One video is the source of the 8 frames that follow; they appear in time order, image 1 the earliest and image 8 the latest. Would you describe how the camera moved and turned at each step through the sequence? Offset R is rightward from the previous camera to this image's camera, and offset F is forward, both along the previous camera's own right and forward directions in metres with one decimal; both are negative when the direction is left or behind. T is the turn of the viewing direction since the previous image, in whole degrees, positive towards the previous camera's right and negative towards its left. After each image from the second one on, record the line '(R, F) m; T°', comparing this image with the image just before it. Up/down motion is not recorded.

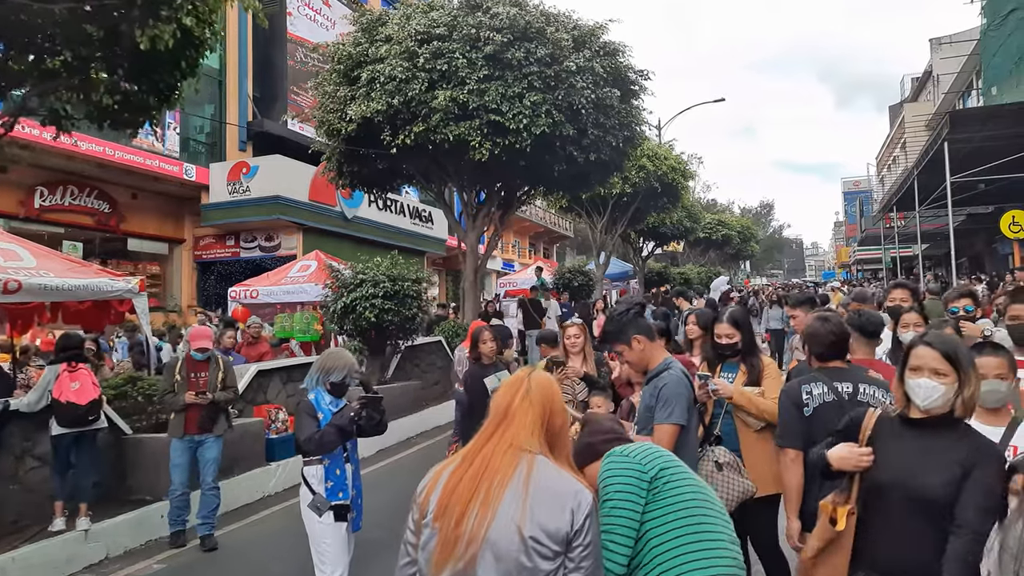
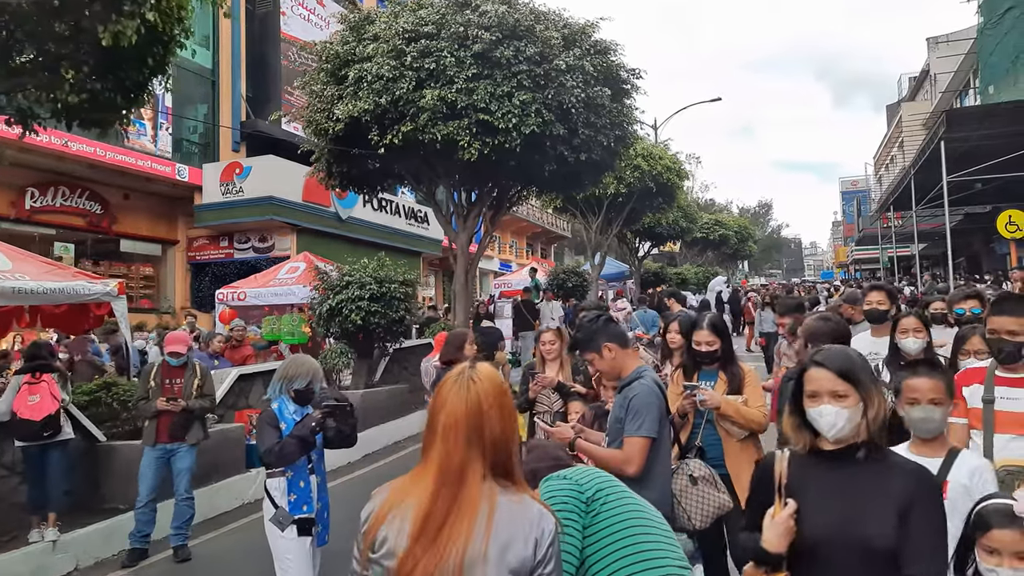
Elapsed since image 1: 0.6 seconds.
(+0.2, +0.2) m; 0°
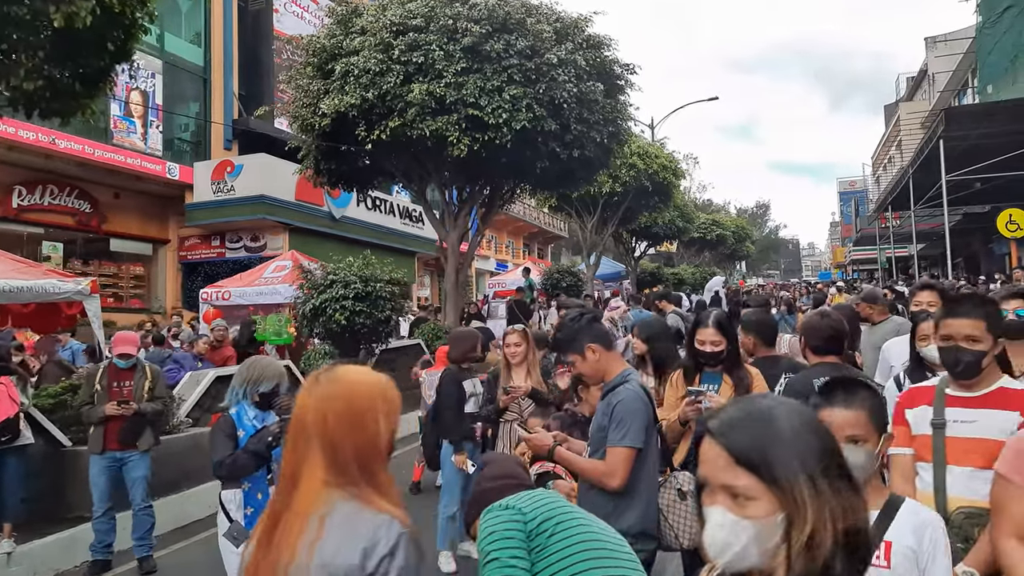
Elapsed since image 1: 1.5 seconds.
(+0.1, +0.3) m; 0°
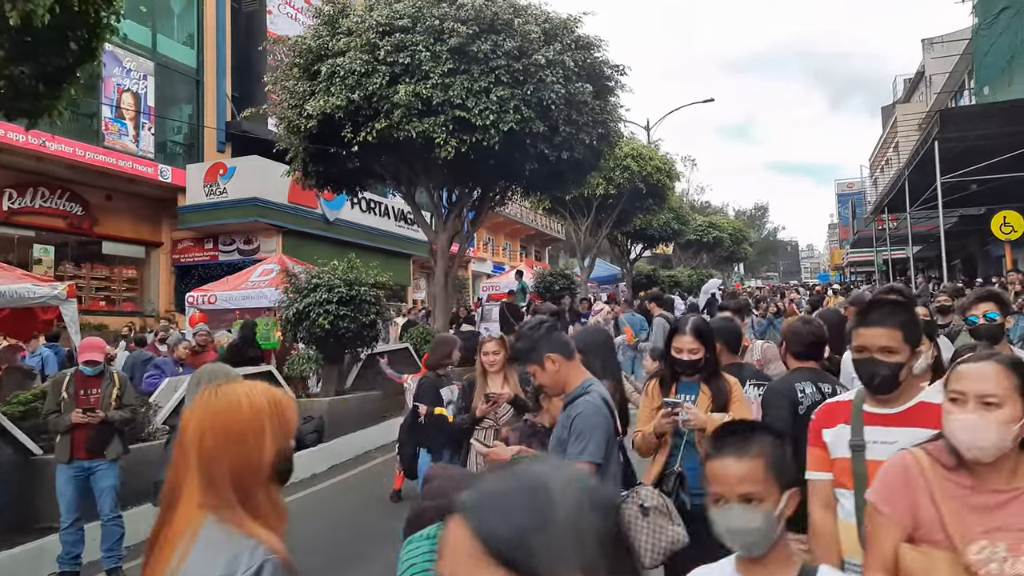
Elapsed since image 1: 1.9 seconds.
(+0.2, +0.1) m; 0°
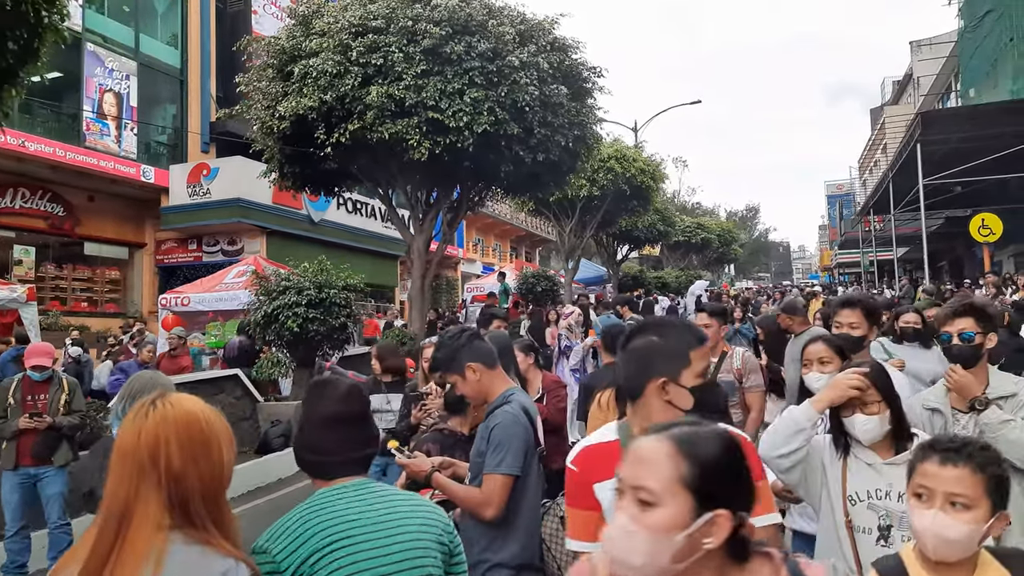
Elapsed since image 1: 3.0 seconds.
(+0.3, +0.1) m; 0°
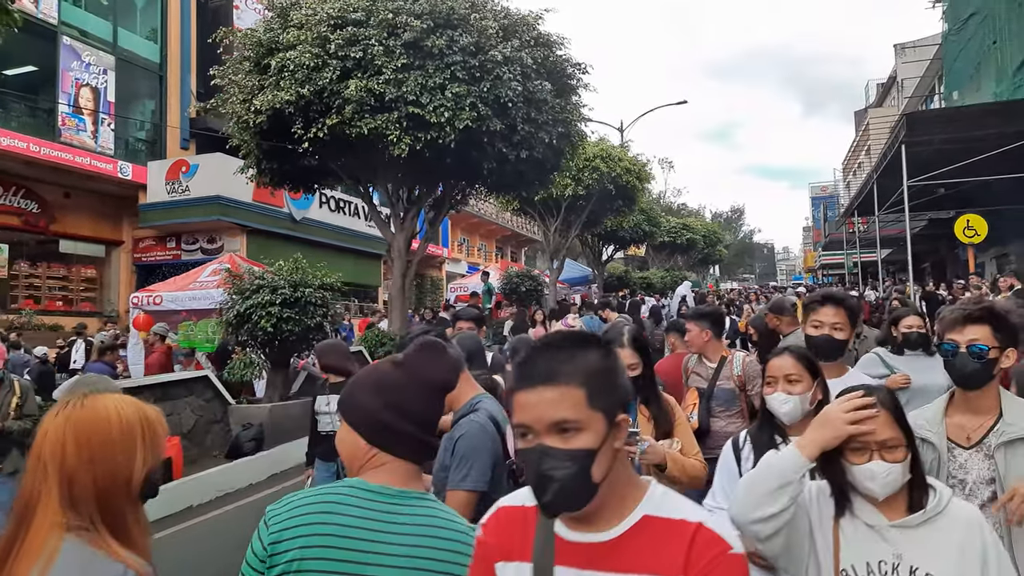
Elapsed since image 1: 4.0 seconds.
(+0.1, +0.3) m; +1°
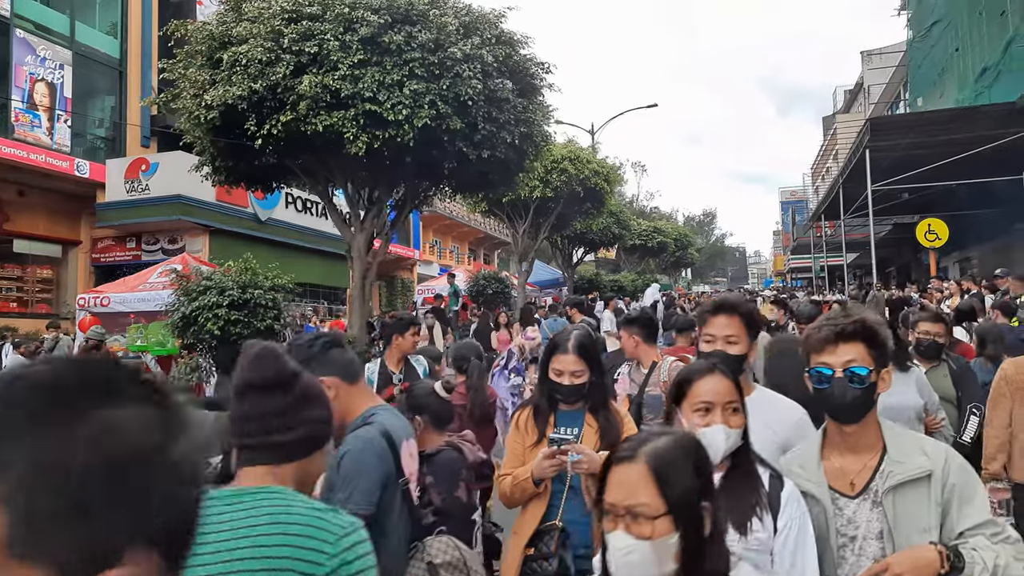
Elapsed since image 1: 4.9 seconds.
(+0.3, +0.2) m; +2°
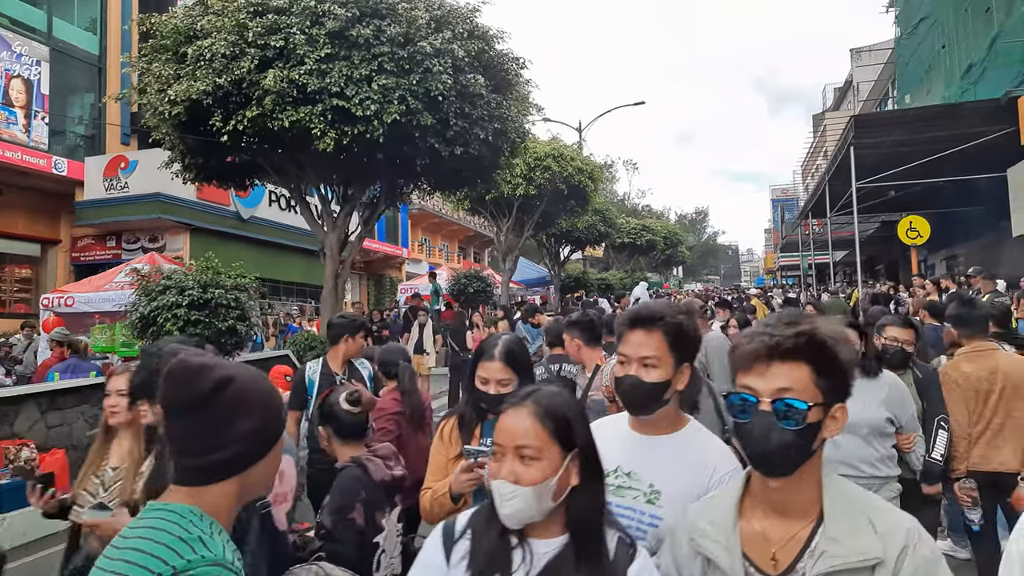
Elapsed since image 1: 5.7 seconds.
(+0.4, +0.2) m; 0°
